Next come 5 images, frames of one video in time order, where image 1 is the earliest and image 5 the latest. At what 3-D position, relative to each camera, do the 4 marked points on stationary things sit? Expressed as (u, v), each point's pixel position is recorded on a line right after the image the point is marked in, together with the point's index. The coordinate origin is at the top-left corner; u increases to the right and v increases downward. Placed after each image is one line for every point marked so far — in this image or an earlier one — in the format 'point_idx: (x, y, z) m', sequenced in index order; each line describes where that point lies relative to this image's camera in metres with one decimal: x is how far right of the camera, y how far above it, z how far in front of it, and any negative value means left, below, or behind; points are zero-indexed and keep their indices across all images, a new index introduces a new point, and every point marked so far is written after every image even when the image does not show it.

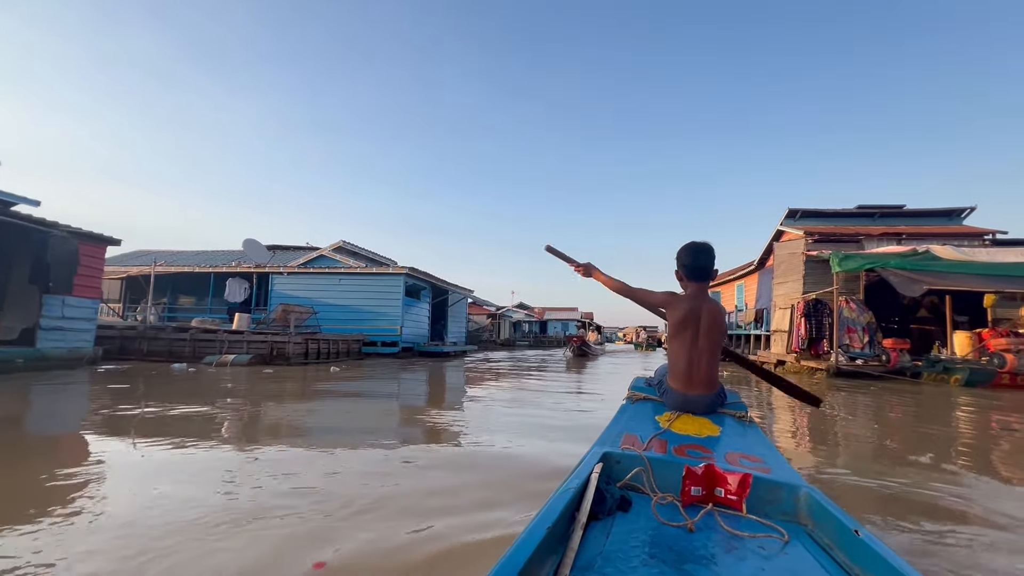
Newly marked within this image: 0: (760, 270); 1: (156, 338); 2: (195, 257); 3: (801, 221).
0: (+6.1, +0.5, +12.5) m
1: (-6.3, -0.9, +9.2) m
2: (-9.5, +0.8, +15.3) m
3: (+6.0, +1.4, +10.8) m
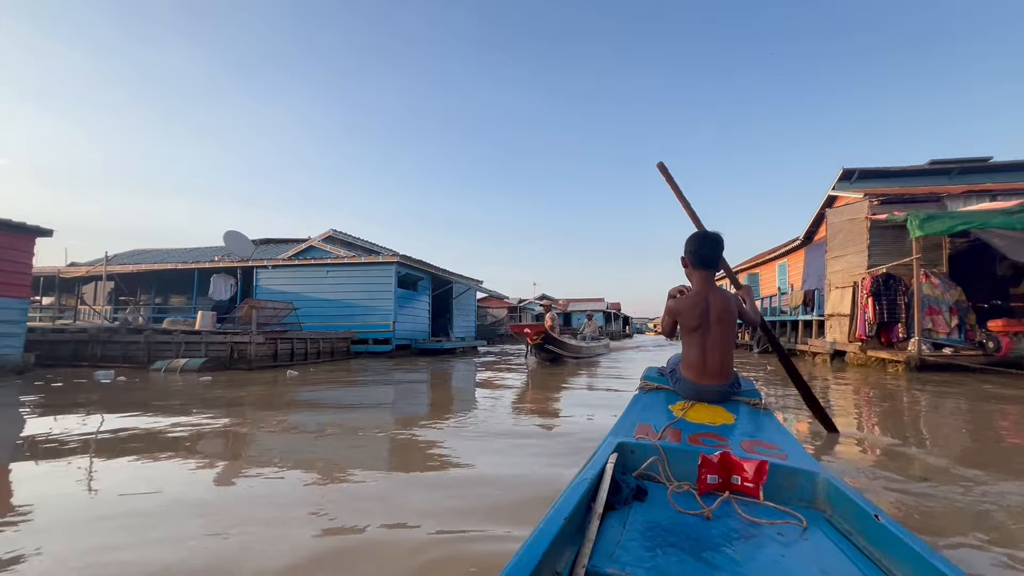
0: (+6.2, +0.9, +10.8) m
1: (-6.3, -0.8, +8.1) m
2: (-9.3, +0.9, +14.3) m
3: (+6.0, +1.8, +9.0) m
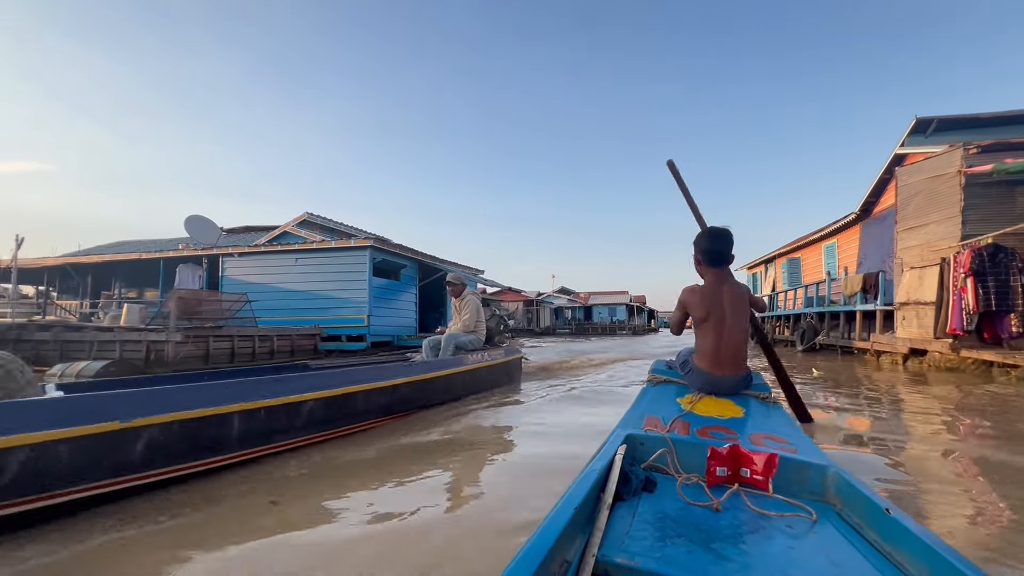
0: (+6.1, +1.2, +8.9) m
1: (-6.5, -0.7, +6.8) m
2: (-9.2, +1.1, +13.2) m
3: (+5.8, +2.1, +7.1) m
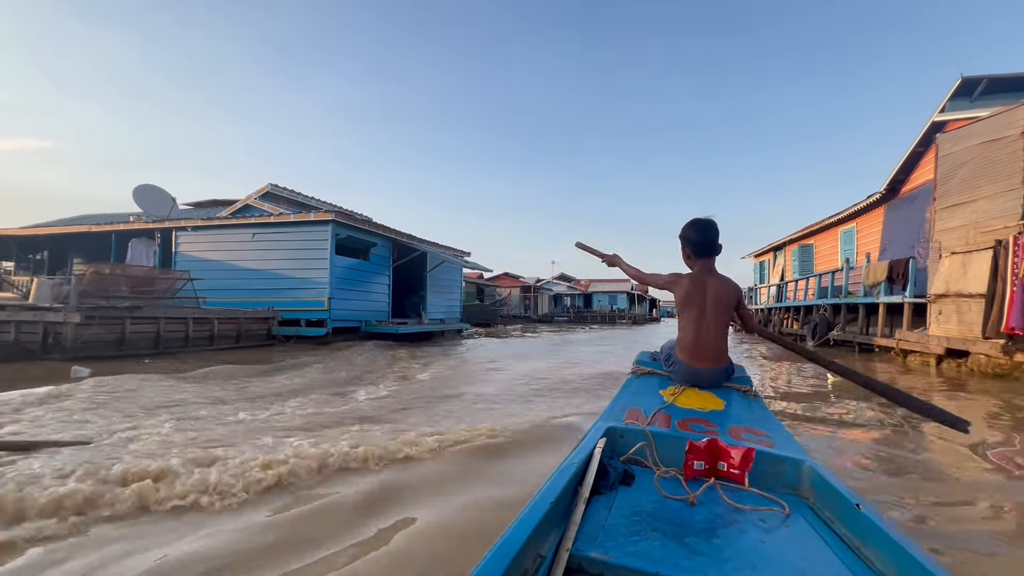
0: (+5.7, +1.4, +7.8) m
1: (-6.9, -0.3, +5.9) m
2: (-9.5, +1.6, +12.3) m
3: (+5.5, +2.2, +6.0) m
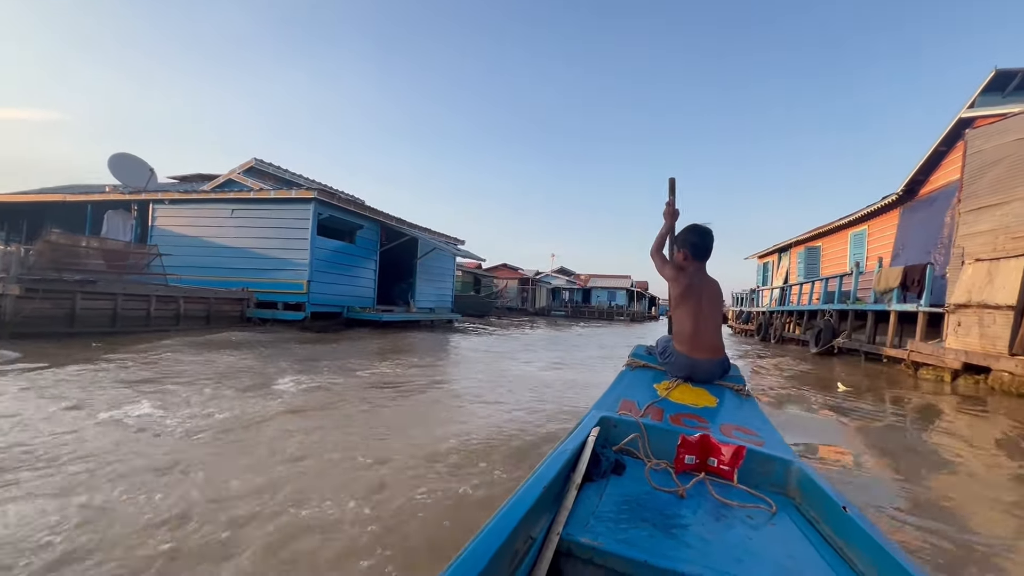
0: (+5.6, +1.3, +7.4) m
1: (-7.1, +0.1, +5.5) m
2: (-9.5, +2.2, +11.8) m
3: (+5.4, +2.1, +5.6) m
